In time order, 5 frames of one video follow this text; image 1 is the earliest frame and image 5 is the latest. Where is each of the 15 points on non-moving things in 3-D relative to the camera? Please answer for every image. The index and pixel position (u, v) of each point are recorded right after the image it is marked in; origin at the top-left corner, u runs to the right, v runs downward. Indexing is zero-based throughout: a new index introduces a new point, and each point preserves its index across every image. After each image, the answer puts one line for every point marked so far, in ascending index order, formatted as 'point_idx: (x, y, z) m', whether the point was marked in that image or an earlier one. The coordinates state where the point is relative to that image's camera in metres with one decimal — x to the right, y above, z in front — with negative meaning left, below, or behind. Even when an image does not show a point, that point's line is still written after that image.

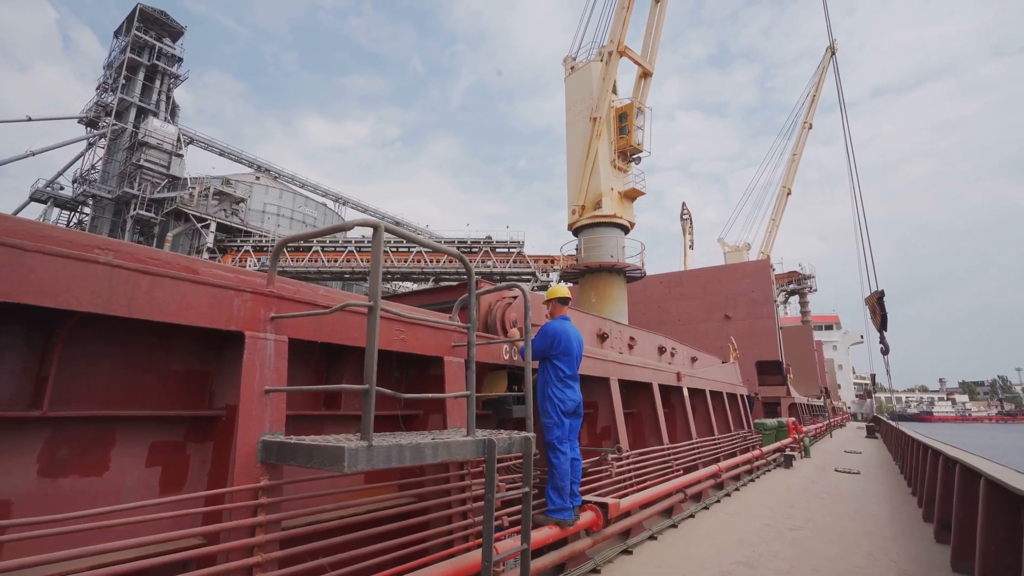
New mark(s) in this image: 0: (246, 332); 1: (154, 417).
0: (-1.6, -0.3, +3.1) m
1: (-2.1, -0.8, +3.1) m
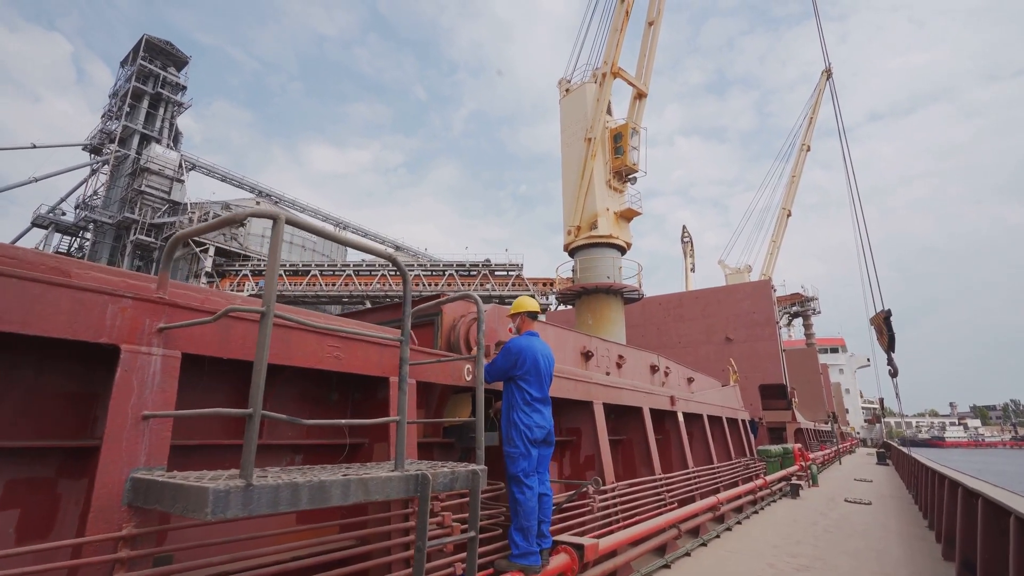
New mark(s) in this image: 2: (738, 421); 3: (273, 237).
0: (-1.9, -0.3, +2.6) m
1: (-2.5, -0.8, +2.6) m
2: (+5.8, -3.4, +13.5) m
3: (-1.1, +0.2, +2.5) m
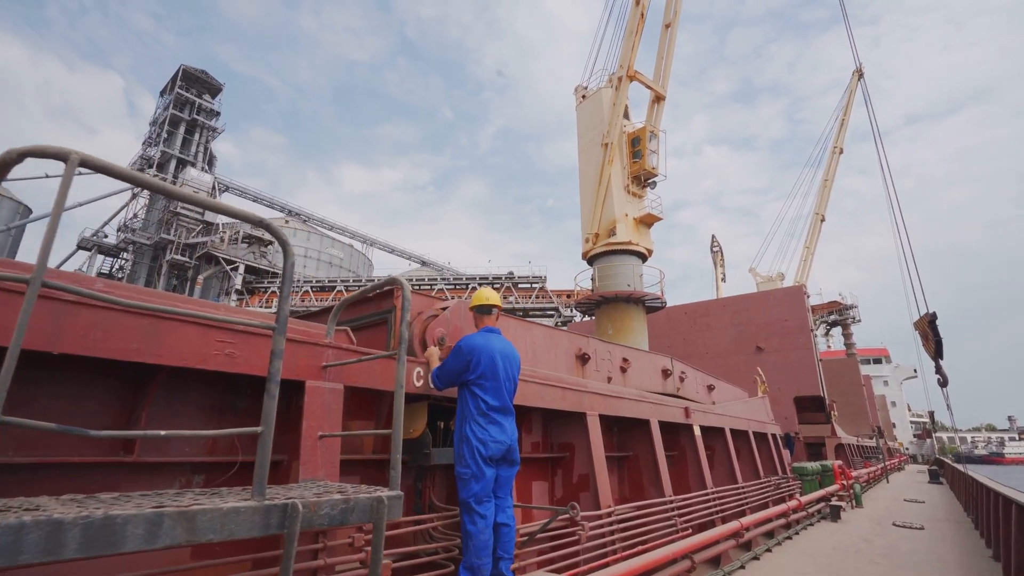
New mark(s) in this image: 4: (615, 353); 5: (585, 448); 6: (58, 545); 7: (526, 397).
0: (-2.3, -0.2, +2.0) m
1: (-2.9, -0.7, +2.0) m
2: (+6.0, -3.5, +12.4) m
3: (-1.6, +0.4, +1.8) m
4: (+1.4, -0.9, +7.3) m
5: (+0.8, -1.8, +5.8) m
6: (-1.4, -0.8, +1.6) m
7: (+0.1, -1.1, +5.1) m
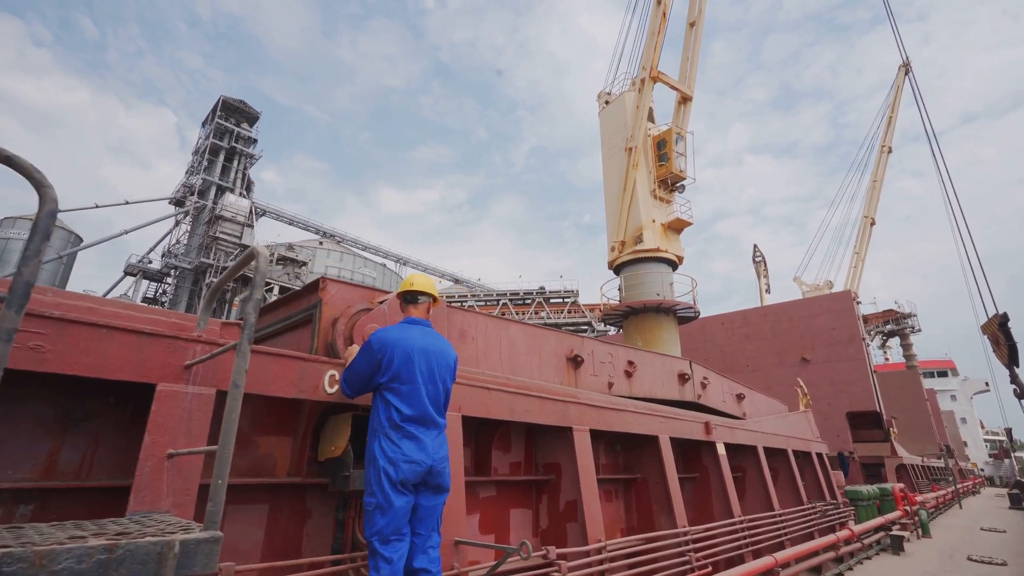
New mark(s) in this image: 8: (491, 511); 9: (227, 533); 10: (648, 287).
0: (-2.9, 0.0, +1.4) m
1: (-3.4, -0.6, +1.4) m
2: (+6.3, -3.5, +11.0) m
3: (-2.1, +0.5, +1.2) m
4: (+1.3, -0.9, +6.4) m
5: (+0.6, -1.7, +4.9) m
6: (-1.9, -0.6, +0.9) m
7: (-0.2, -1.0, +4.3) m
8: (-0.2, -2.0, +4.6) m
9: (-1.7, -1.5, +3.1) m
10: (+4.9, +0.1, +19.0) m
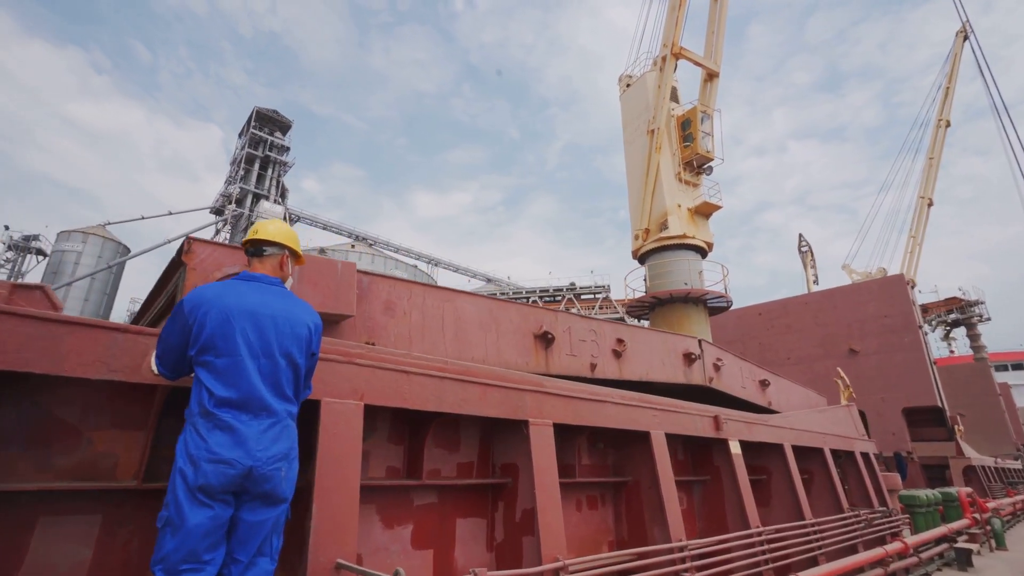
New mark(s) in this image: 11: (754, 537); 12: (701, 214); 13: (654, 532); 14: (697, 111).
0: (-3.6, +0.1, +0.8) m
1: (-4.1, -0.4, +0.9) m
2: (+6.4, -3.1, +9.7) m
3: (-2.9, +0.7, +0.6) m
4: (+1.0, -0.6, +5.5) m
5: (+0.1, -1.4, +4.0) m
6: (-2.7, -0.4, +0.3) m
7: (-0.6, -0.7, +3.5) m
8: (-0.6, -1.7, +3.8) m
9: (-2.2, -1.2, +2.5) m
10: (+5.5, +0.4, +17.8) m
11: (+2.6, -2.7, +5.6) m
12: (+6.8, +2.7, +18.7) m
13: (+1.4, -2.3, +5.0) m
14: (+6.7, +6.4, +18.8) m
